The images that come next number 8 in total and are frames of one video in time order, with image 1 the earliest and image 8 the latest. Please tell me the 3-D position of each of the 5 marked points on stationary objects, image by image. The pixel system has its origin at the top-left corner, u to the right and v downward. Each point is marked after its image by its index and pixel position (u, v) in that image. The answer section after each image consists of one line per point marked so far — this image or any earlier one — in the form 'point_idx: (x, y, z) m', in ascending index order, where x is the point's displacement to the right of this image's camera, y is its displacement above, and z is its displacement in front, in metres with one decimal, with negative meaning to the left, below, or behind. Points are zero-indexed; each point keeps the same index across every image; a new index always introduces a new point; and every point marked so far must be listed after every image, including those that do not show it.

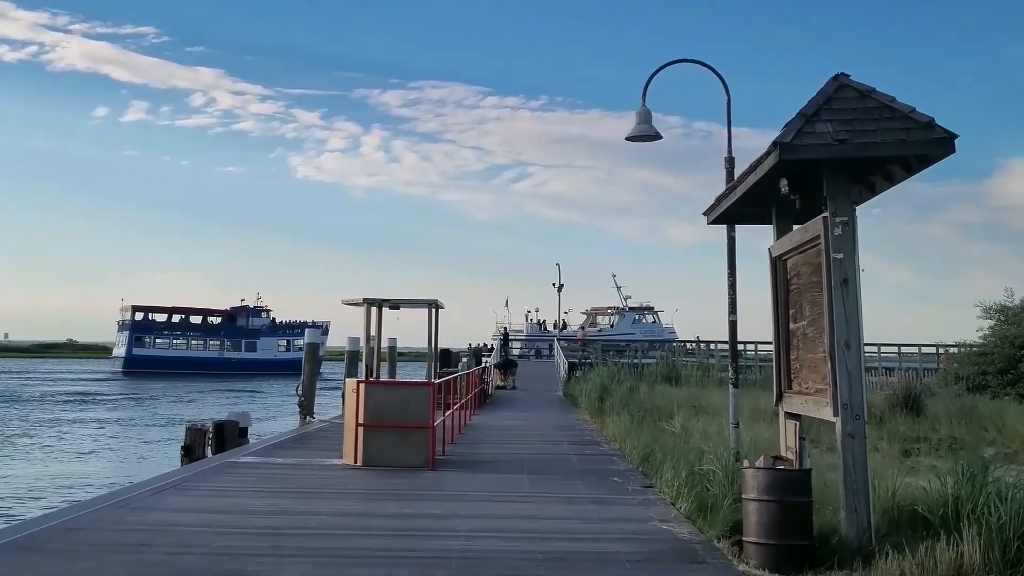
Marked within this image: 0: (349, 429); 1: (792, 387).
0: (-2.1, -1.8, +11.3) m
1: (+2.4, -0.9, +7.5) m
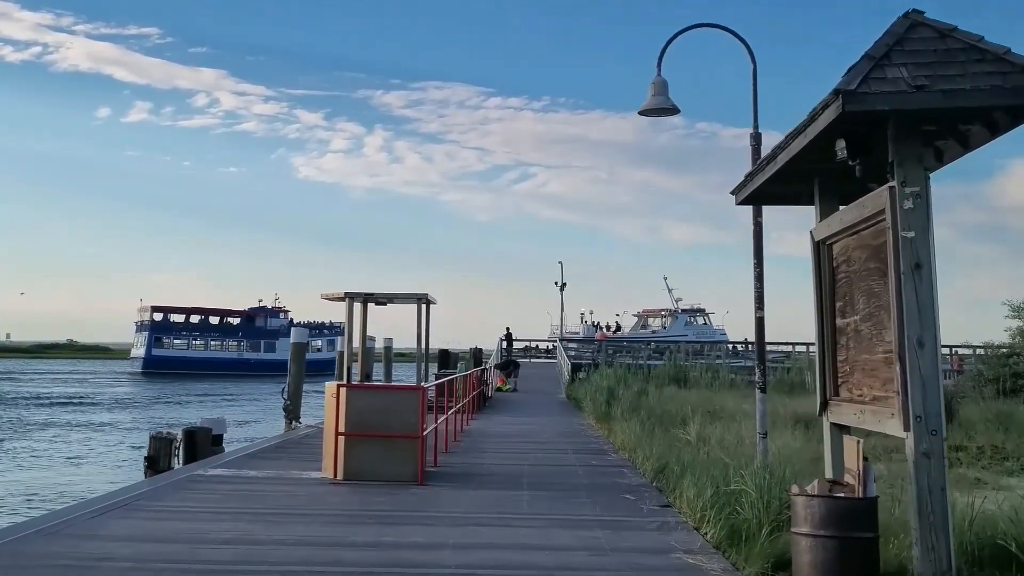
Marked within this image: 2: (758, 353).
0: (-2.1, -1.7, +10.2) m
1: (+2.4, -0.8, +6.4) m
2: (+2.6, -0.7, +9.1) m
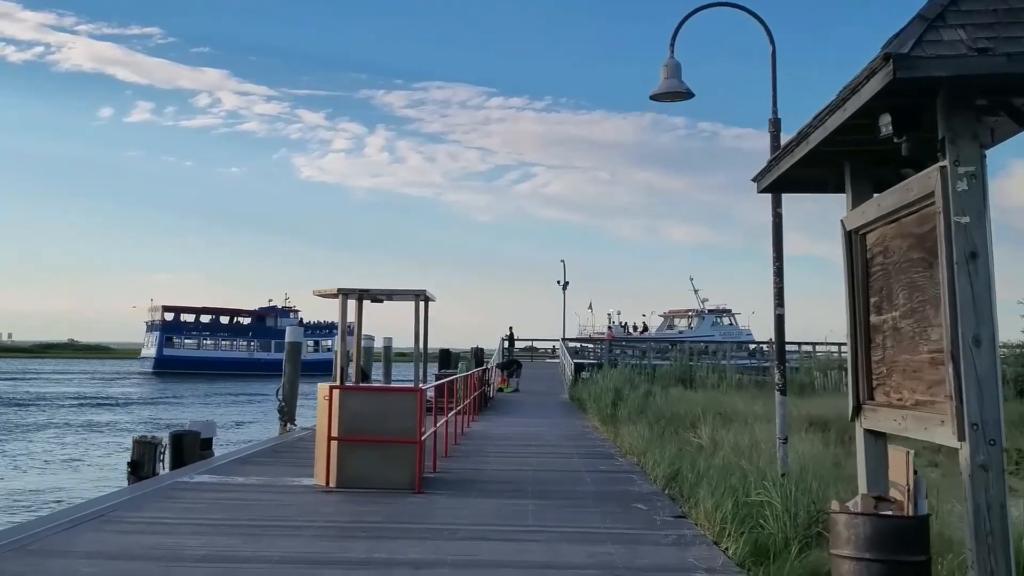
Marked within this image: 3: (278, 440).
0: (-2.1, -1.7, +9.6) m
1: (+2.4, -0.7, +5.8) m
2: (+2.6, -0.6, +8.5) m
3: (-3.7, -2.5, +14.2) m
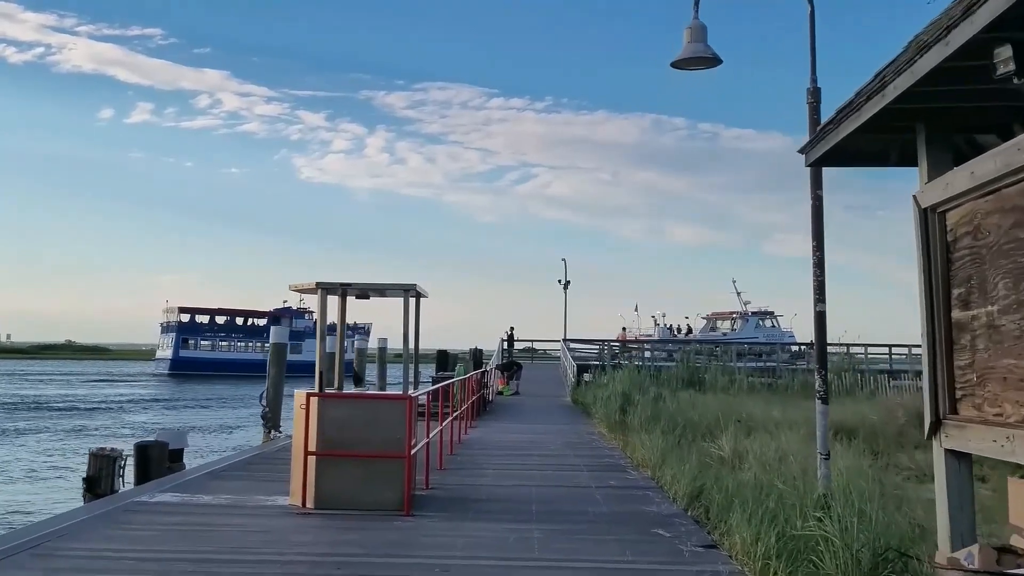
0: (-2.1, -1.6, +8.5) m
1: (+2.4, -0.7, +4.7) m
2: (+2.6, -0.6, +7.4) m
3: (-3.7, -2.4, +13.1) m
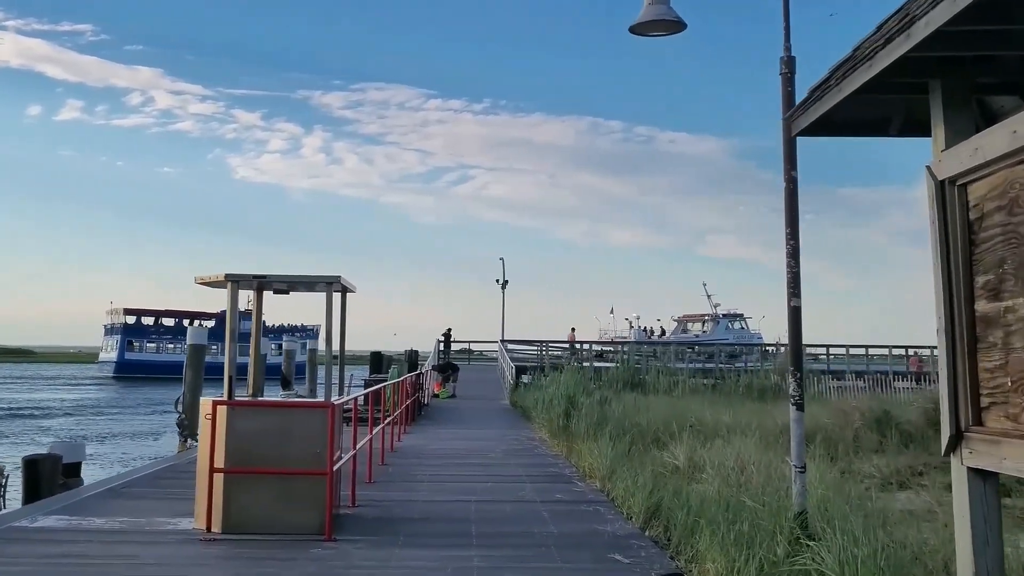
0: (-2.6, -1.6, +7.4) m
1: (+2.2, -0.6, +3.9) m
2: (+2.1, -0.5, +6.7) m
3: (-4.6, -2.3, +11.9) m
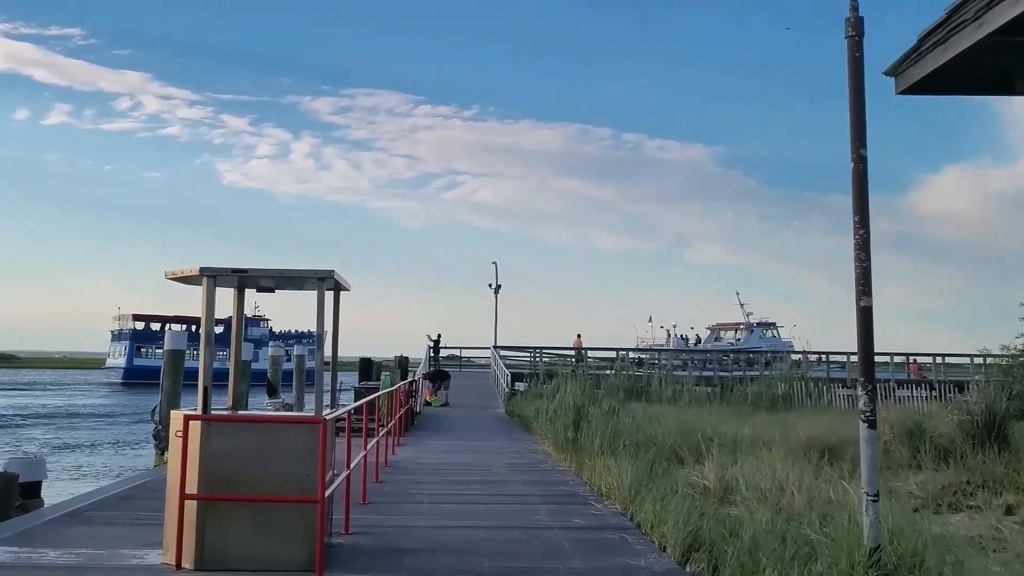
0: (-2.5, -1.5, +6.4) m
1: (+2.4, -0.6, +3.0) m
2: (+2.3, -0.5, +5.7) m
3: (-4.5, -2.3, +10.8) m
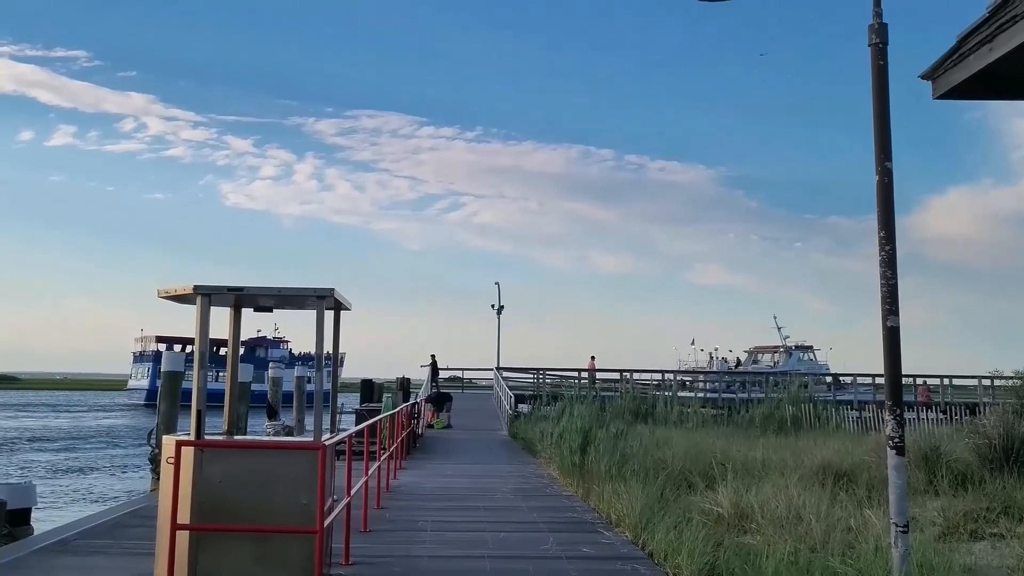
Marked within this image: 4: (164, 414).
0: (-2.4, -1.7, +6.1) m
1: (+2.4, -0.6, +2.7) m
2: (+2.3, -0.6, +5.4) m
3: (-4.4, -2.6, +10.5) m
4: (-5.4, -1.9, +13.5) m
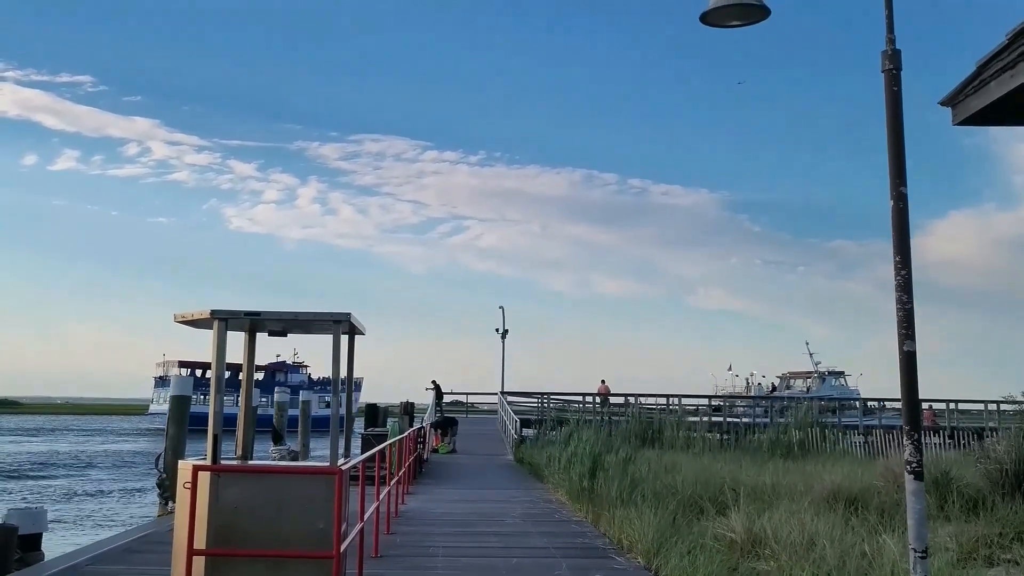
0: (-2.3, -1.9, +6.1) m
1: (+2.5, -0.7, +2.7) m
2: (+2.5, -0.8, +5.4) m
3: (-4.3, -2.9, +10.5) m
4: (-5.2, -2.3, +13.5) m
